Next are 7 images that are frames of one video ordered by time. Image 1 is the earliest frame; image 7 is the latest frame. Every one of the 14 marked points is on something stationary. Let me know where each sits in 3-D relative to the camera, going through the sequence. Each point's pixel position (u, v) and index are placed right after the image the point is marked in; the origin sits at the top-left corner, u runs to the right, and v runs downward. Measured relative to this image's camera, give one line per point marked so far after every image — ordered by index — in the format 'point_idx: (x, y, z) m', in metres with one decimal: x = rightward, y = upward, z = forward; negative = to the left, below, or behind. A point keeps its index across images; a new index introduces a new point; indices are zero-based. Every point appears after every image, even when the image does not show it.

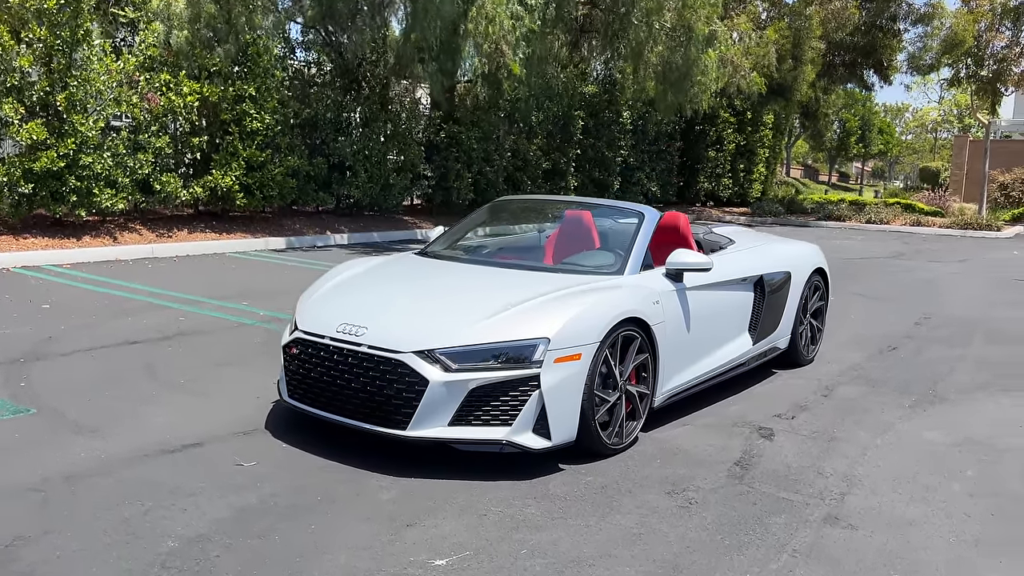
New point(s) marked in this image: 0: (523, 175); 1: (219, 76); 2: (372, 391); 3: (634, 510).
0: (+0.3, +2.6, +19.7) m
1: (-4.4, +3.2, +12.8) m
2: (-0.6, -0.5, +4.0) m
3: (+0.5, -1.0, +3.7) m
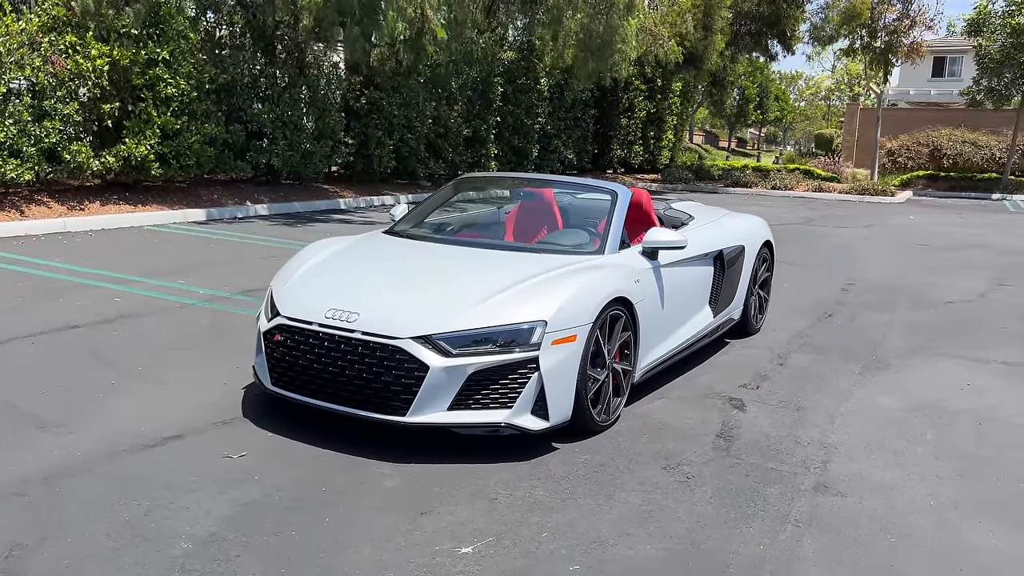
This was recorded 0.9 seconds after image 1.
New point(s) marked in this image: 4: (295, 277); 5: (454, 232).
0: (-1.5, +3.4, +19.5) m
1: (-5.5, +3.6, +12.1) m
2: (-0.7, -0.4, +4.0) m
3: (+0.6, -0.9, +3.8) m
4: (-1.2, +0.1, +4.7) m
5: (-0.3, +0.3, +5.4) m
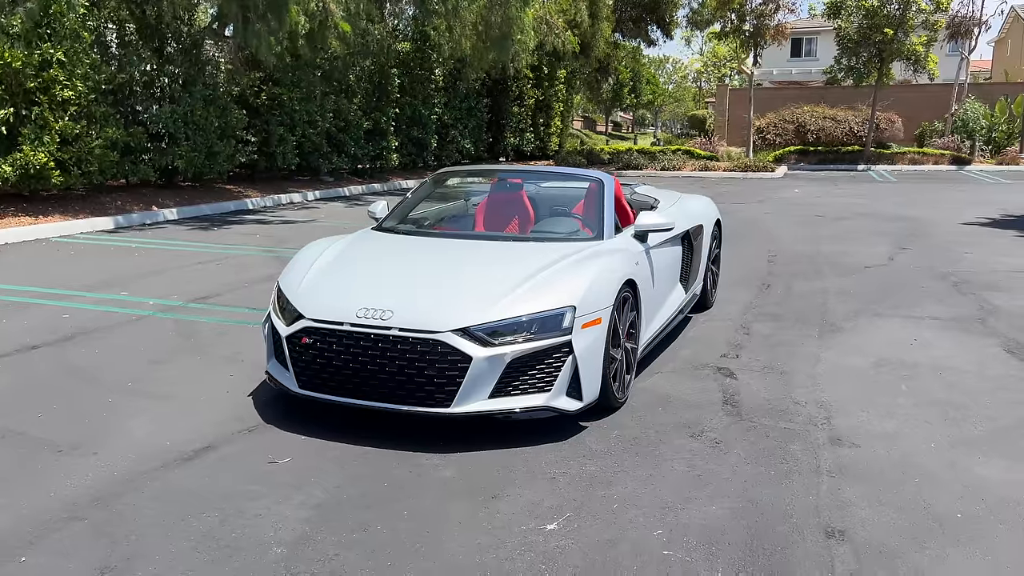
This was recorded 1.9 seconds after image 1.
0: (-3.8, +3.4, +19.2) m
1: (-6.6, +3.3, +11.3) m
2: (-0.5, -0.4, +4.0) m
3: (+0.8, -0.8, +4.0) m
4: (-1.1, +0.1, +4.7) m
5: (-0.4, +0.4, +5.5) m
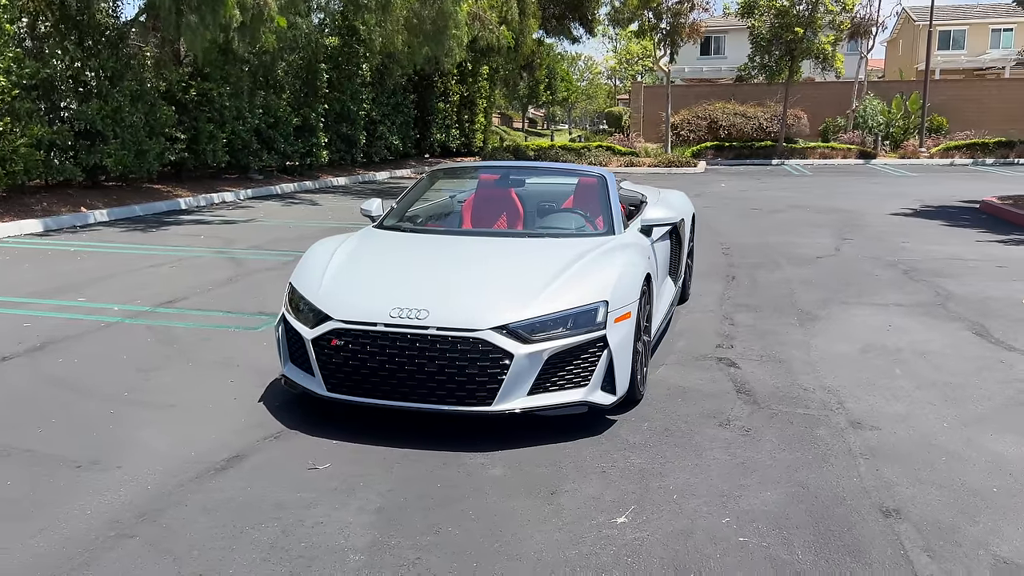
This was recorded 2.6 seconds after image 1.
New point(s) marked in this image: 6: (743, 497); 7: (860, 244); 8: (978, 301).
0: (-5.2, +3.4, +18.7) m
1: (-7.2, +3.2, +10.6) m
2: (-0.3, -0.4, +4.0) m
3: (+1.0, -0.8, +4.1) m
4: (-1.0, +0.1, +4.5) m
5: (-0.4, +0.4, +5.4) m
6: (+1.0, -0.9, +3.5) m
7: (+4.4, +0.6, +10.7) m
8: (+4.0, -0.1, +7.3) m
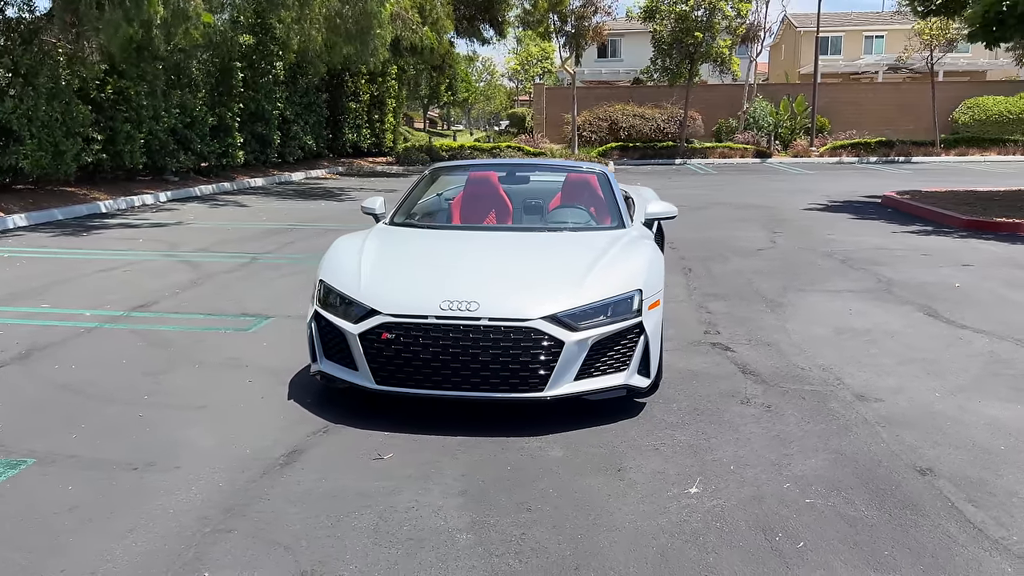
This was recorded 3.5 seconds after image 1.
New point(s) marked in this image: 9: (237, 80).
0: (-6.9, +3.3, +18.2) m
1: (-7.8, +3.1, +9.8) m
2: (-0.1, -0.4, +4.1) m
3: (+1.2, -0.7, +4.4) m
4: (-0.8, +0.1, +4.6) m
5: (-0.3, +0.4, +5.6) m
6: (+1.3, -0.8, +3.8) m
7: (+3.8, +0.7, +11.4) m
8: (+3.8, 0.0, +8.0) m
9: (-6.4, +4.8, +19.7) m
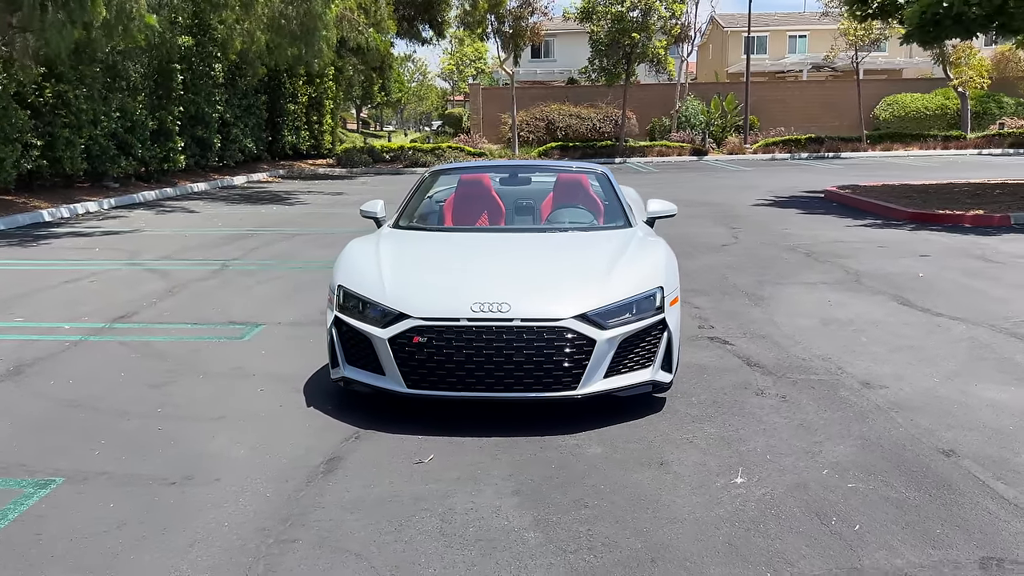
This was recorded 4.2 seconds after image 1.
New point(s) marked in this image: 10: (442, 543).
0: (-7.9, +3.1, +17.6) m
1: (-8.2, +2.9, +9.2) m
2: (+0.1, -0.4, +4.2) m
3: (+1.3, -0.7, +4.5) m
4: (-0.7, +0.1, +4.6) m
5: (-0.3, +0.4, +5.6) m
6: (+1.5, -0.8, +4.0) m
7: (+3.3, +0.8, +11.7) m
8: (+3.6, +0.1, +8.3) m
9: (-7.6, +4.7, +19.2) m
10: (-0.3, -1.0, +3.2) m
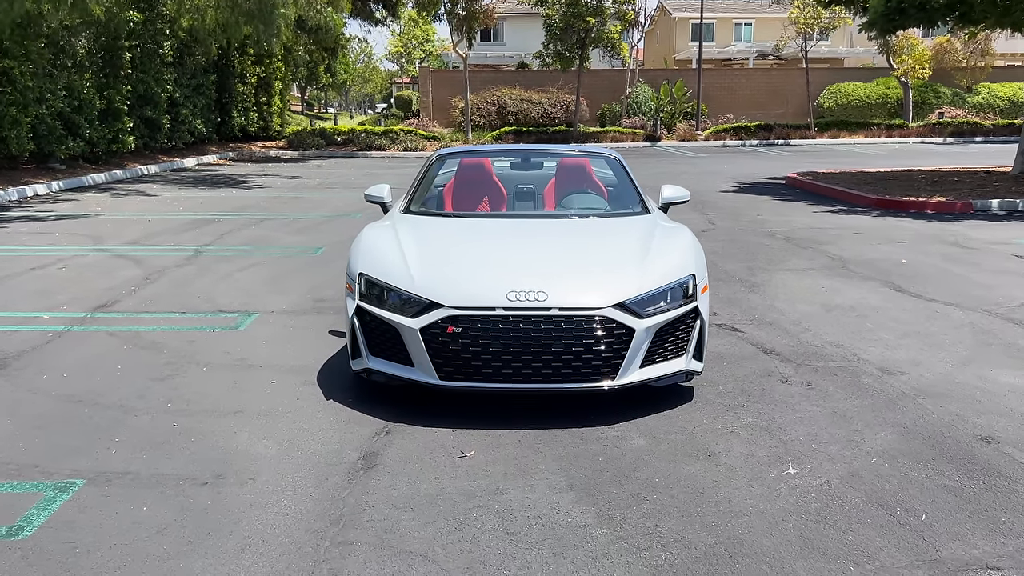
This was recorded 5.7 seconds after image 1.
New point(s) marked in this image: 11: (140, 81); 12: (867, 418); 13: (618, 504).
0: (-8.6, +3.4, +16.9) m
1: (-8.3, +3.0, +8.5) m
2: (+0.3, -0.3, +4.1) m
3: (+1.5, -0.6, +4.5) m
4: (-0.6, +0.1, +4.4) m
5: (-0.2, +0.5, +5.4) m
6: (+1.6, -0.7, +4.0) m
7: (+3.0, +1.0, +11.8) m
8: (+3.5, +0.2, +8.4) m
9: (-8.4, +5.0, +18.5) m
10: (0.0, -0.9, +3.0) m
11: (-8.6, +4.8, +19.7) m
12: (+1.8, -0.7, +4.2) m
13: (+0.4, -0.8, +3.3) m
